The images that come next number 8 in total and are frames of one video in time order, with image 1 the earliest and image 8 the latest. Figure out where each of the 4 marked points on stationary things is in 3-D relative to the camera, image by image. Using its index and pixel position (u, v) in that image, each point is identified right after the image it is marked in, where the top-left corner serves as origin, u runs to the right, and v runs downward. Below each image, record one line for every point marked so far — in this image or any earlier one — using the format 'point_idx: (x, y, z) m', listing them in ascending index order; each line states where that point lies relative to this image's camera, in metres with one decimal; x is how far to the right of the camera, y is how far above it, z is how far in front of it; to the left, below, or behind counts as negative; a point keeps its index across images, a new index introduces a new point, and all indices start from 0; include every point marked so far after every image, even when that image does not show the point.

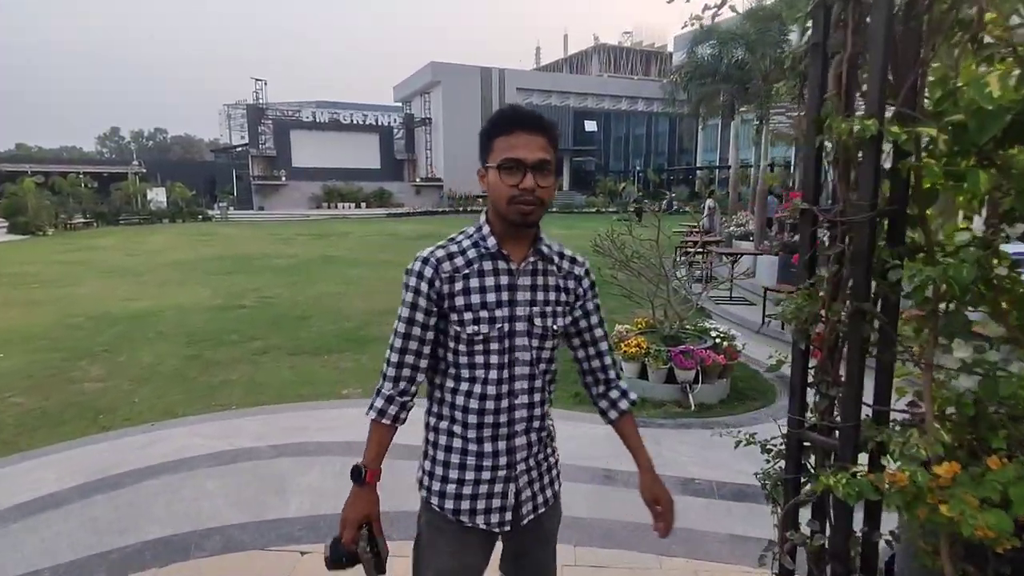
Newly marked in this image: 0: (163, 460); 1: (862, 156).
0: (-2.5, -1.3, +4.1) m
1: (+1.0, +0.4, +1.5) m
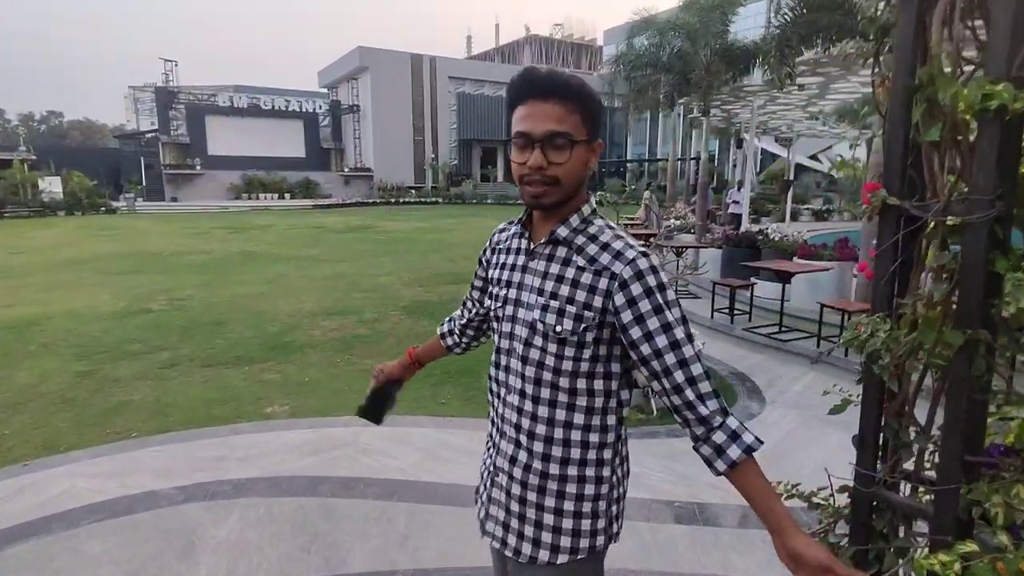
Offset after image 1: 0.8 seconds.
0: (-2.8, -1.3, +3.3) m
1: (+0.9, +0.3, +1.1) m
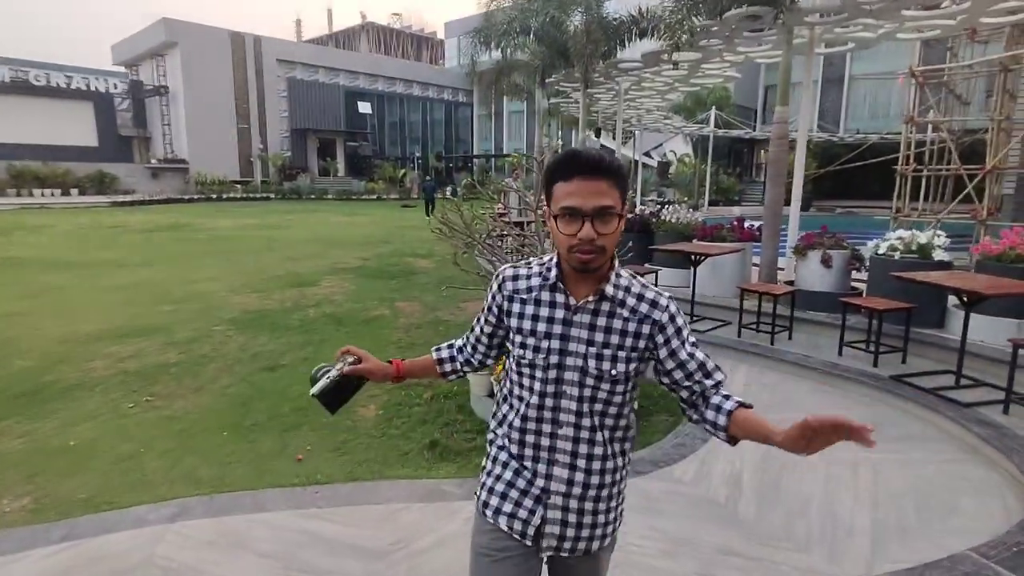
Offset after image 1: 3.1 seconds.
0: (-2.9, -1.4, +1.1) m
1: (+1.2, +0.4, 0.0) m
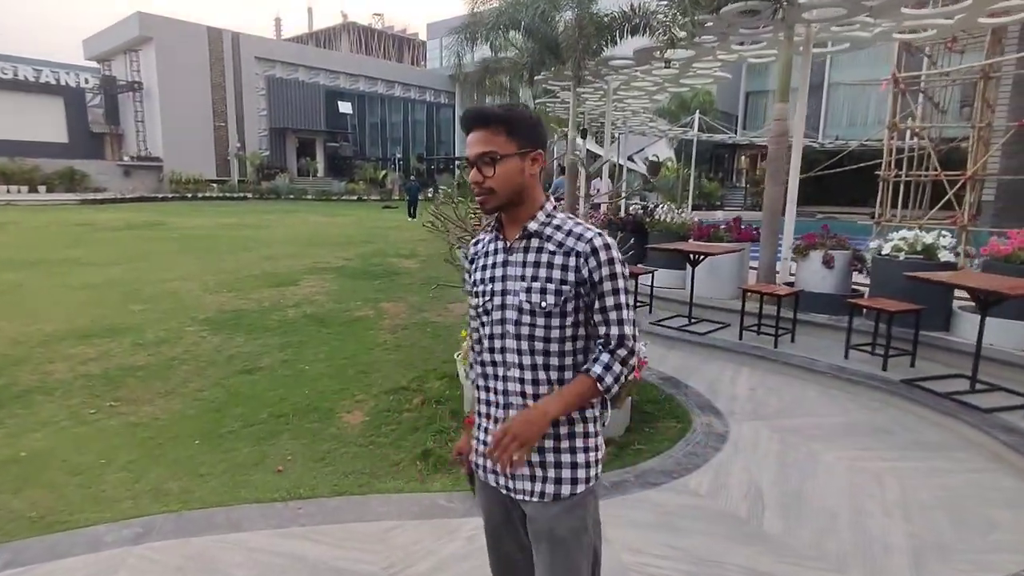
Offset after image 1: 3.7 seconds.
0: (-2.8, -1.4, +0.7) m
1: (+1.4, +0.4, -0.2) m
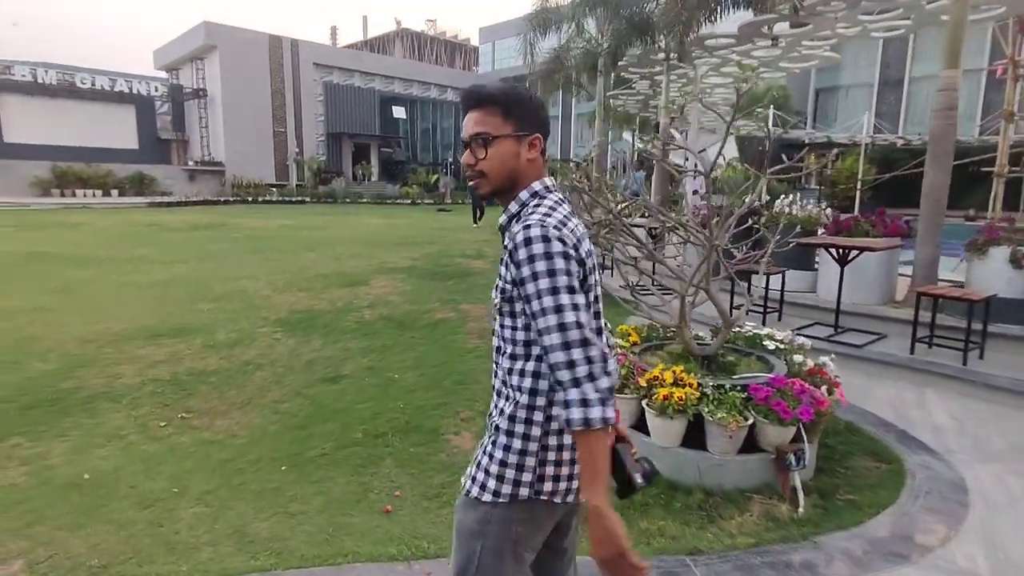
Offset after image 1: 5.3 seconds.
0: (-2.2, -1.3, +0.2) m
1: (+1.9, +0.5, -1.1) m
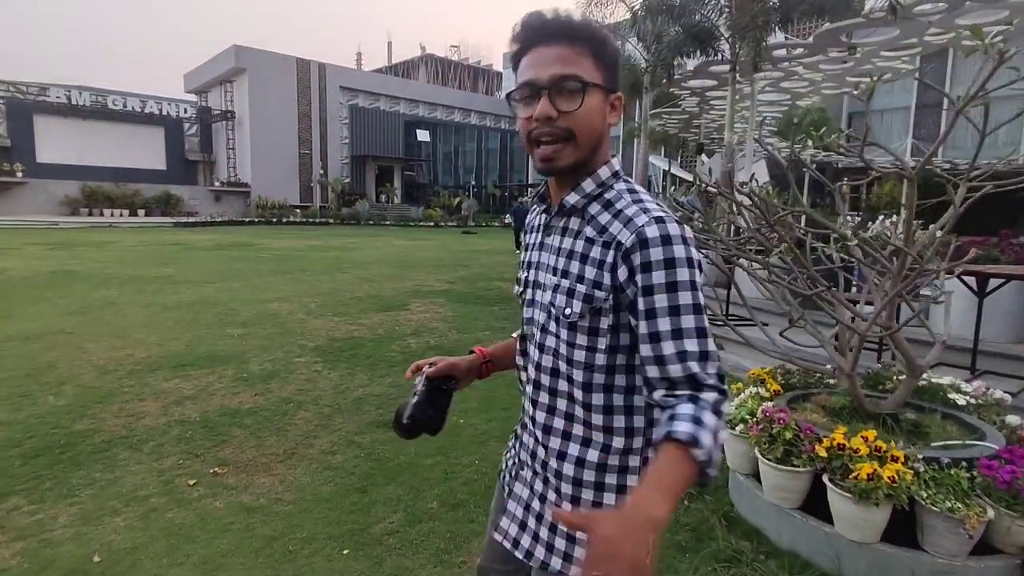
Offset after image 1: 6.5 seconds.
0: (-1.7, -1.3, -0.5) m
1: (+2.3, +0.5, -1.8) m
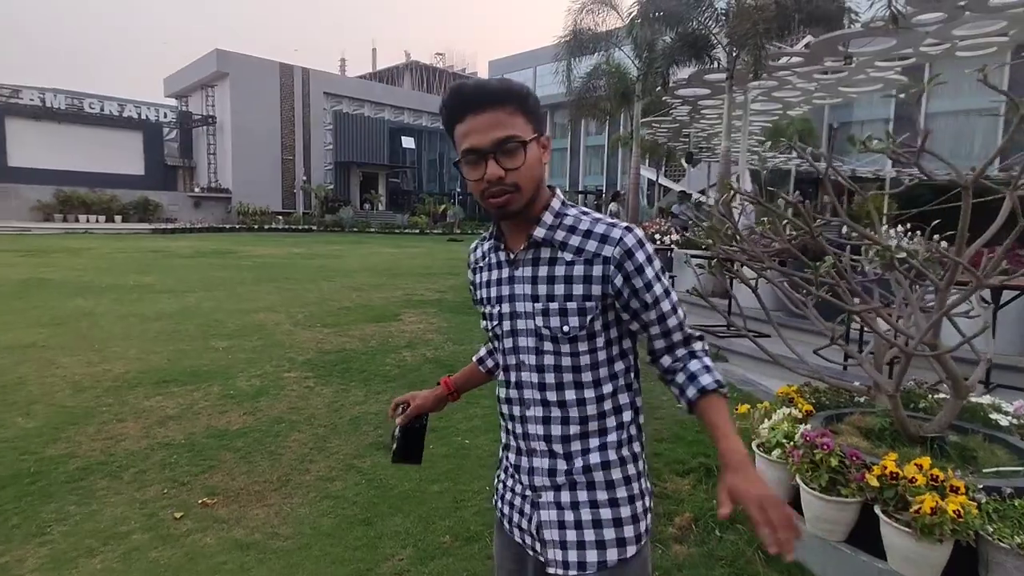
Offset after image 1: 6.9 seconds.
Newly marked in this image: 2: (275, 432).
0: (-1.6, -1.3, -0.8) m
1: (+2.5, +0.5, -1.9) m
2: (-1.5, -0.9, +3.7) m
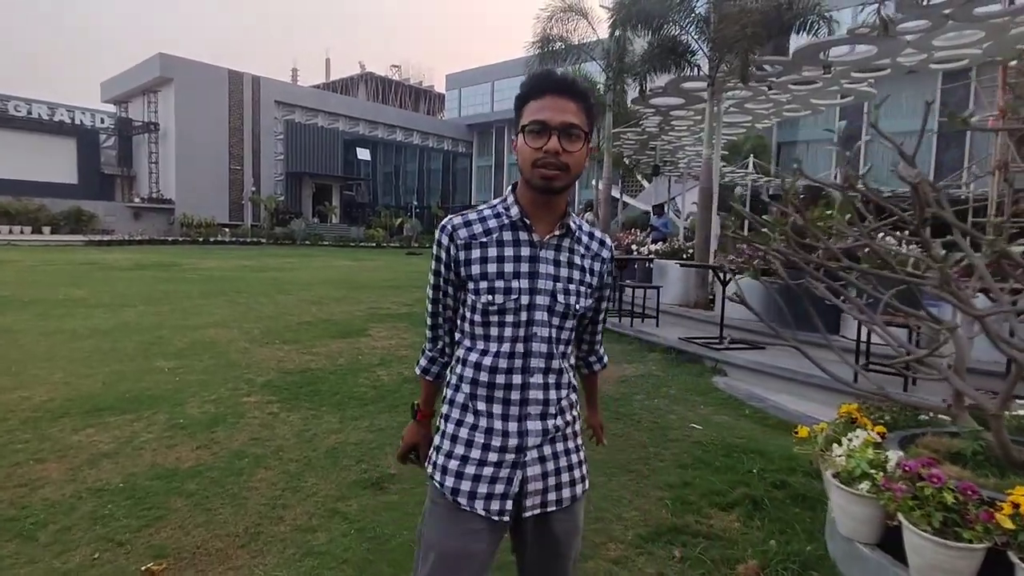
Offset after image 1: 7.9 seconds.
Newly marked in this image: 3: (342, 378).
0: (-1.2, -1.3, -1.4) m
1: (+3.0, +0.6, -2.2) m
2: (-1.5, -1.0, +3.1) m
3: (-1.5, -0.8, +4.9) m
